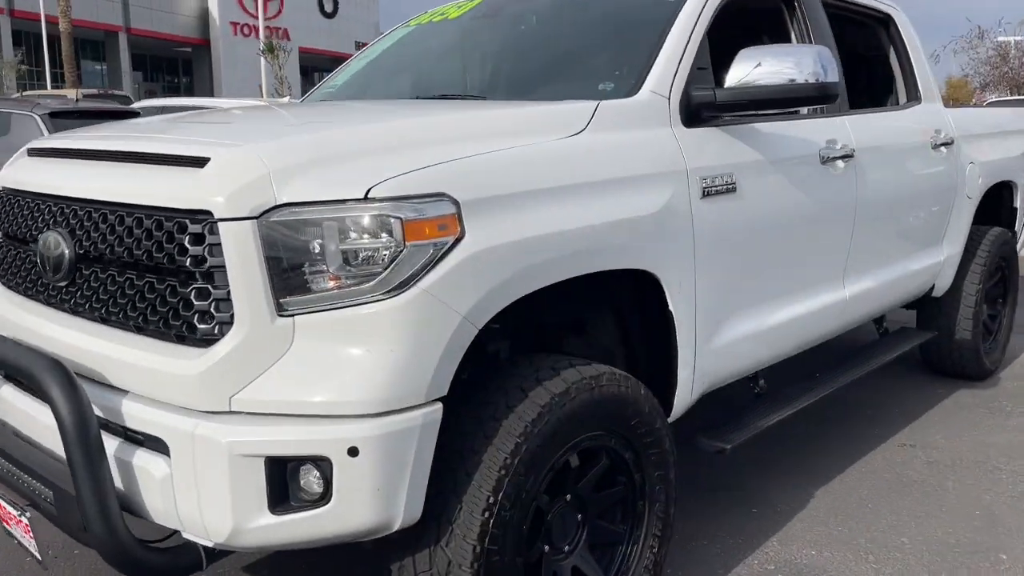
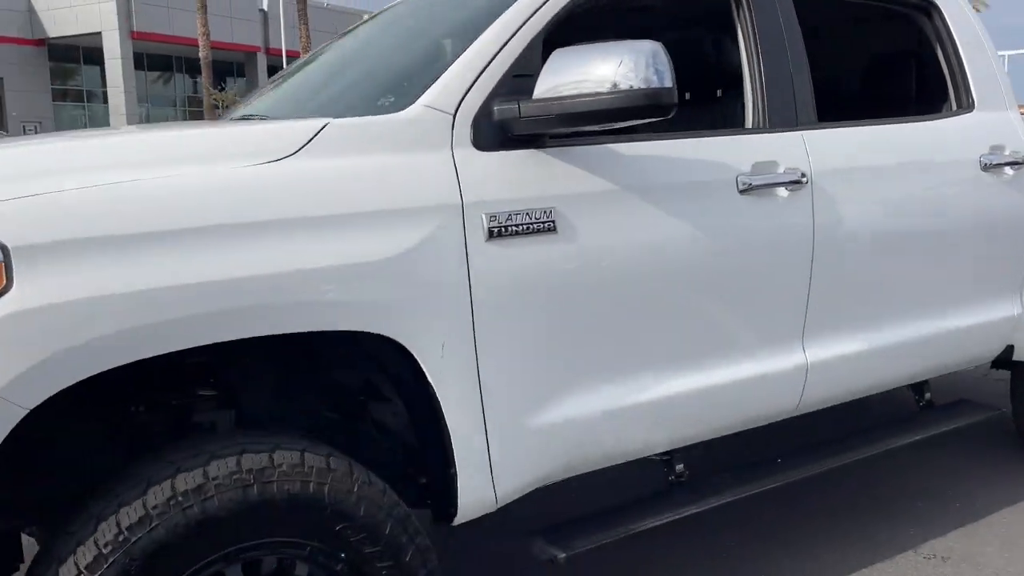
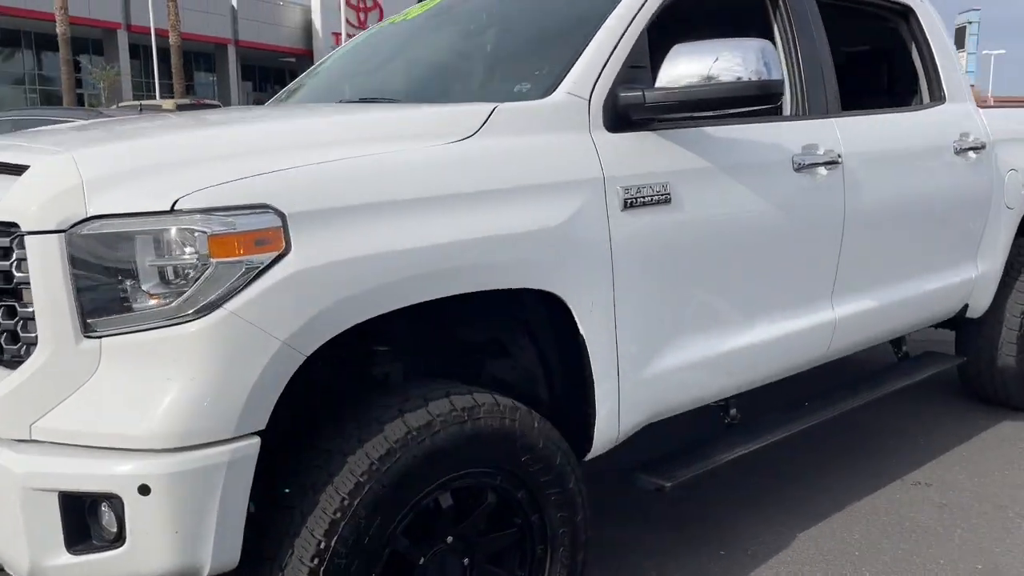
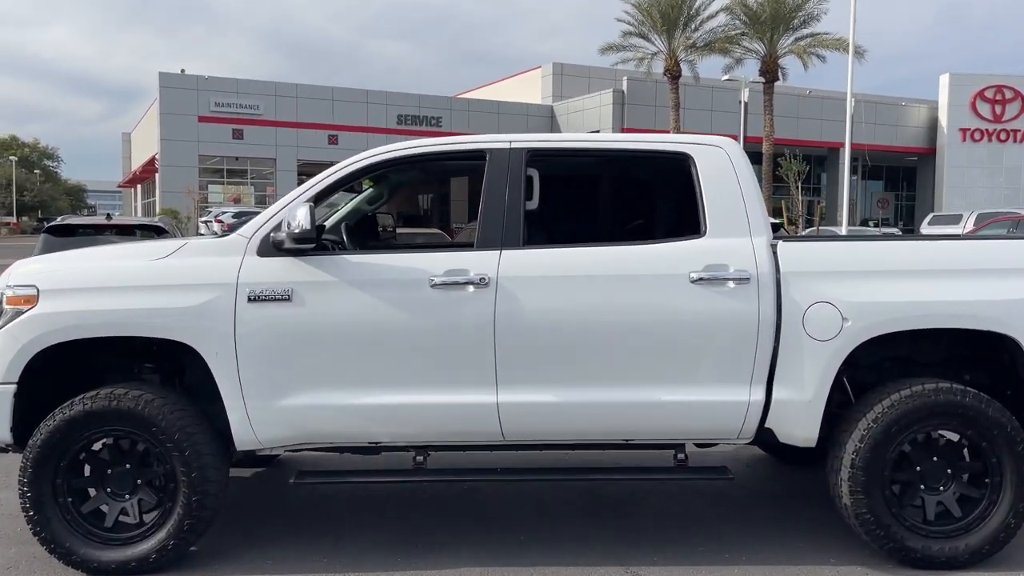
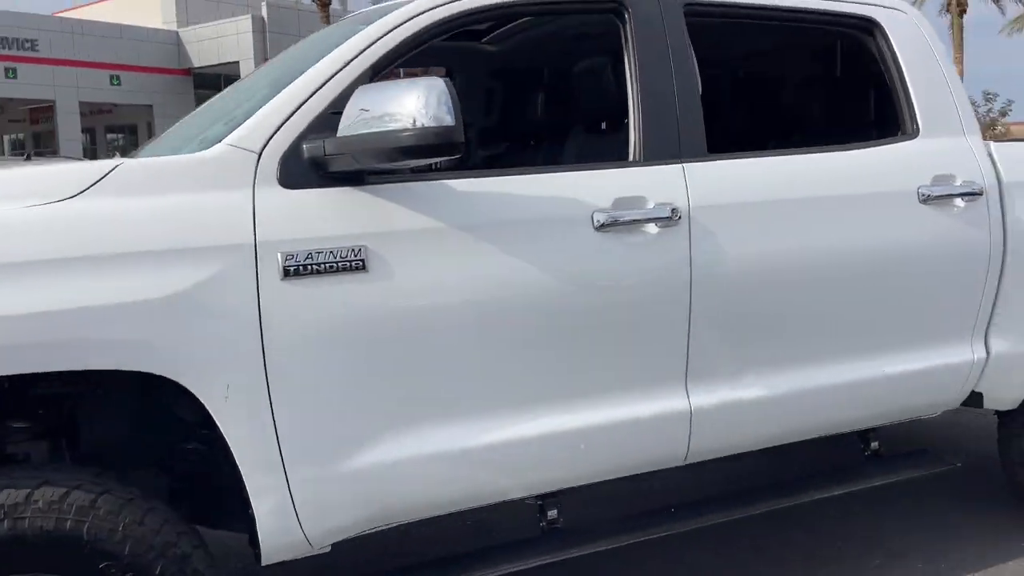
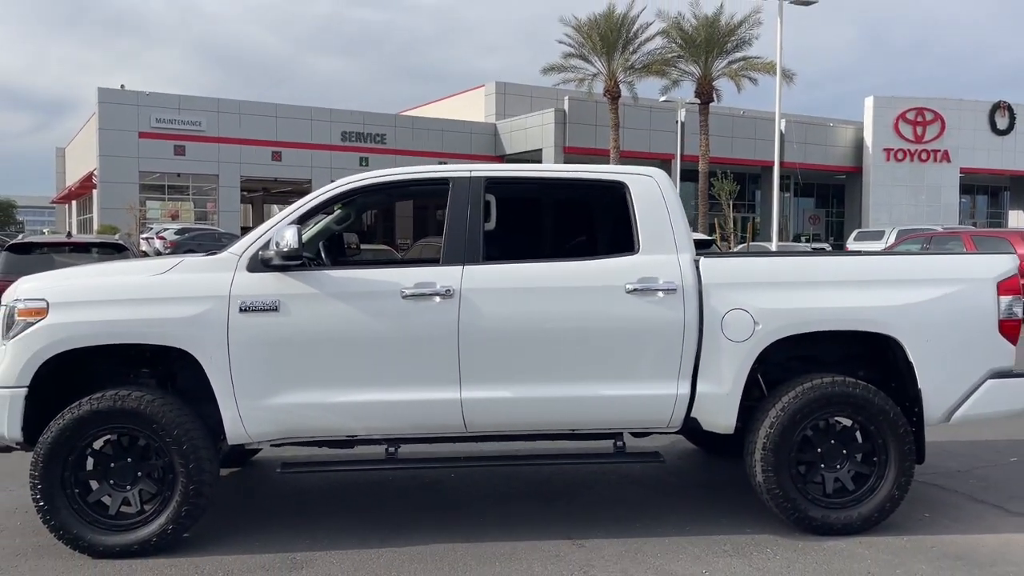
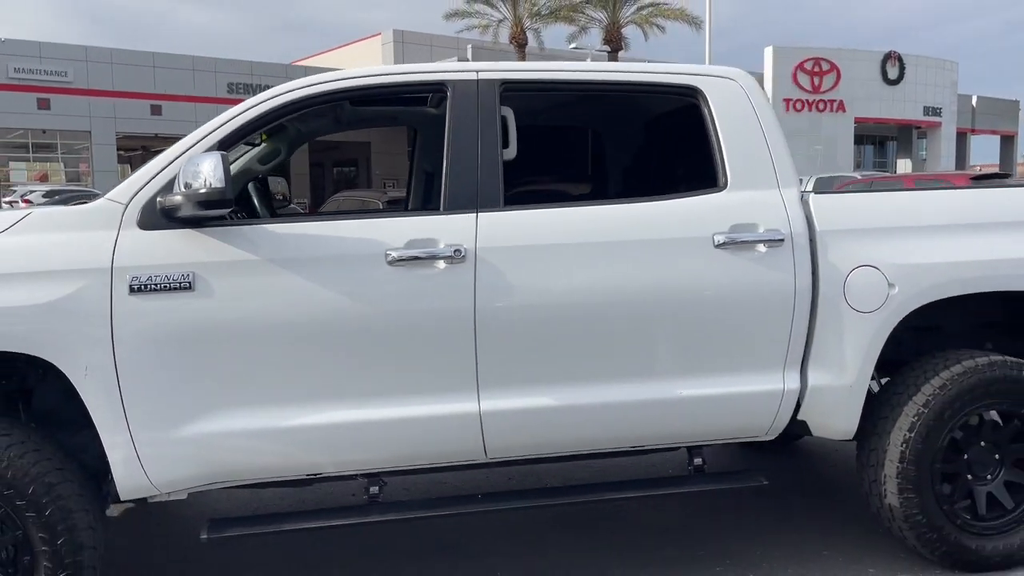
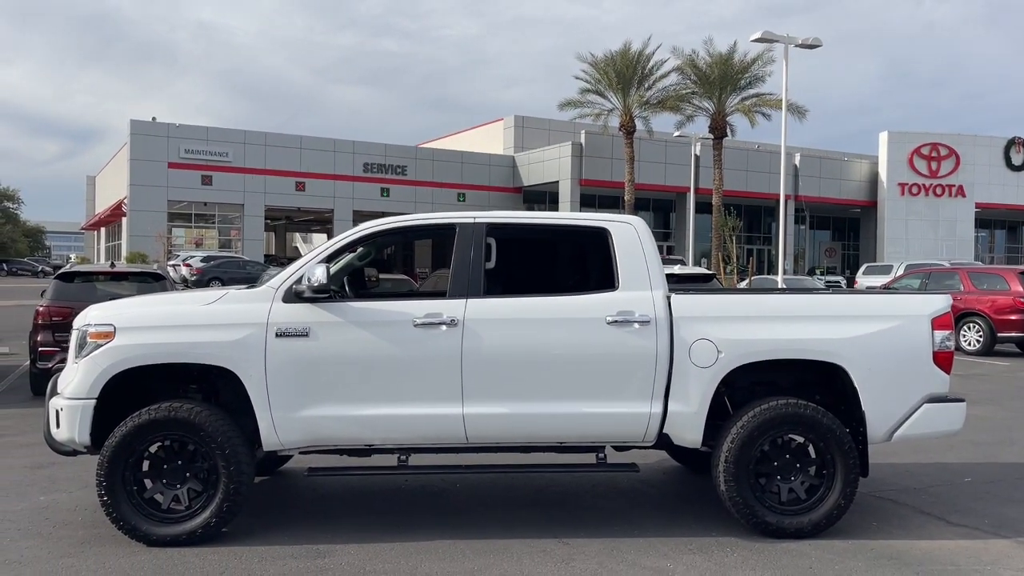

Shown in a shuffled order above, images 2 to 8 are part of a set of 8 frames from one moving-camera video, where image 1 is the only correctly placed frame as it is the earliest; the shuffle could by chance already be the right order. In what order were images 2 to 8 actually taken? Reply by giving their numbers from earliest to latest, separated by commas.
3, 2, 5, 7, 6, 8, 4
